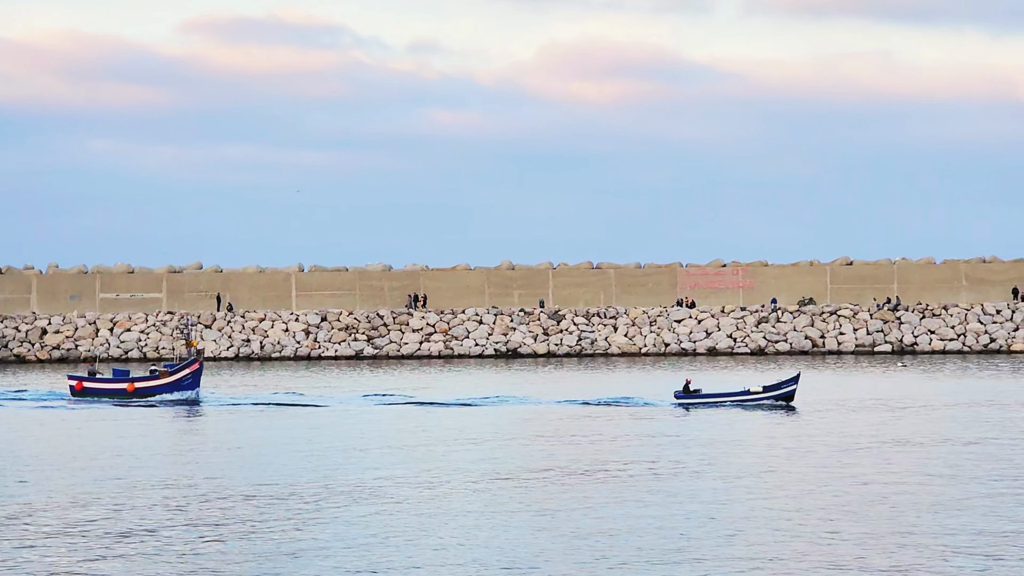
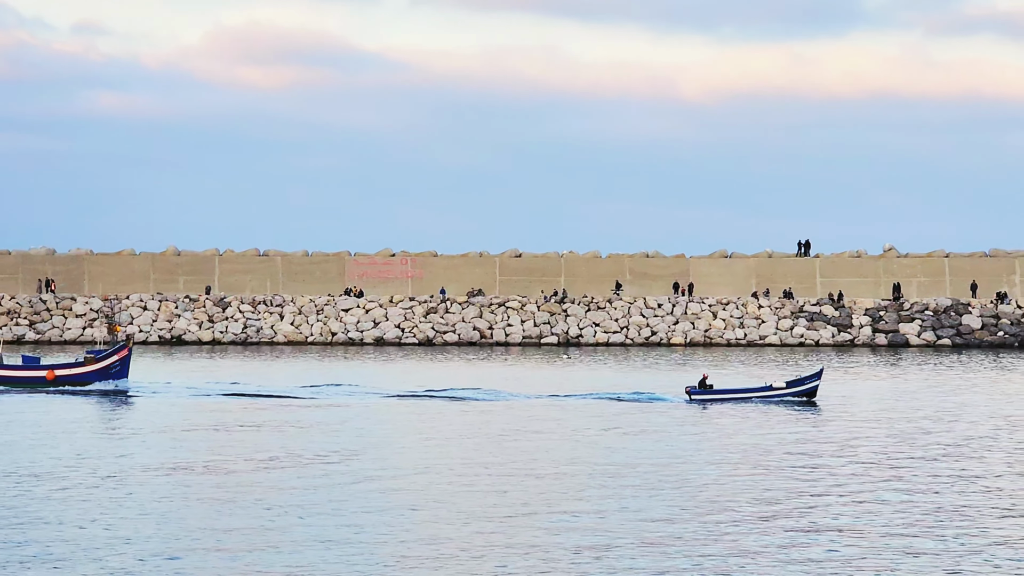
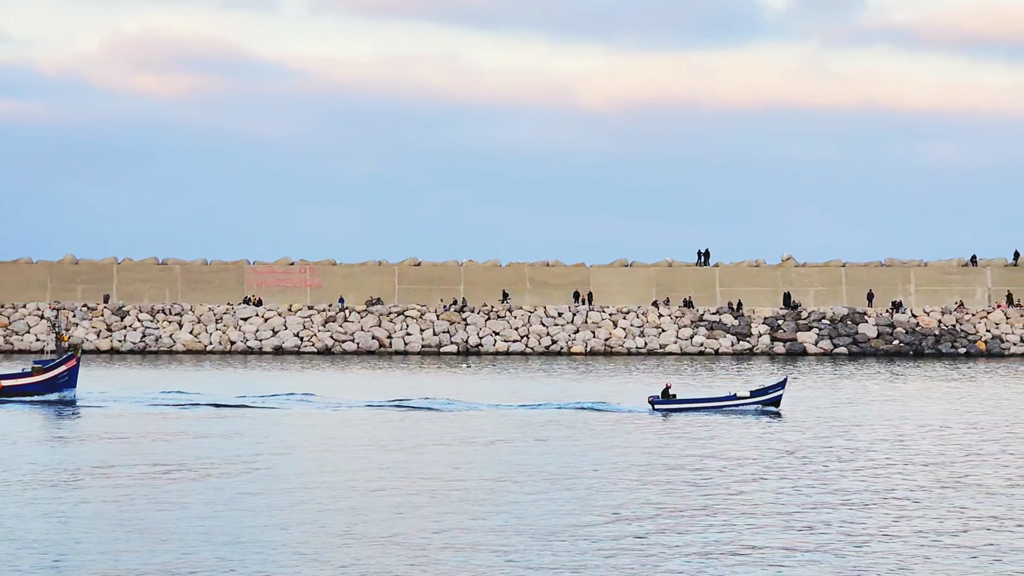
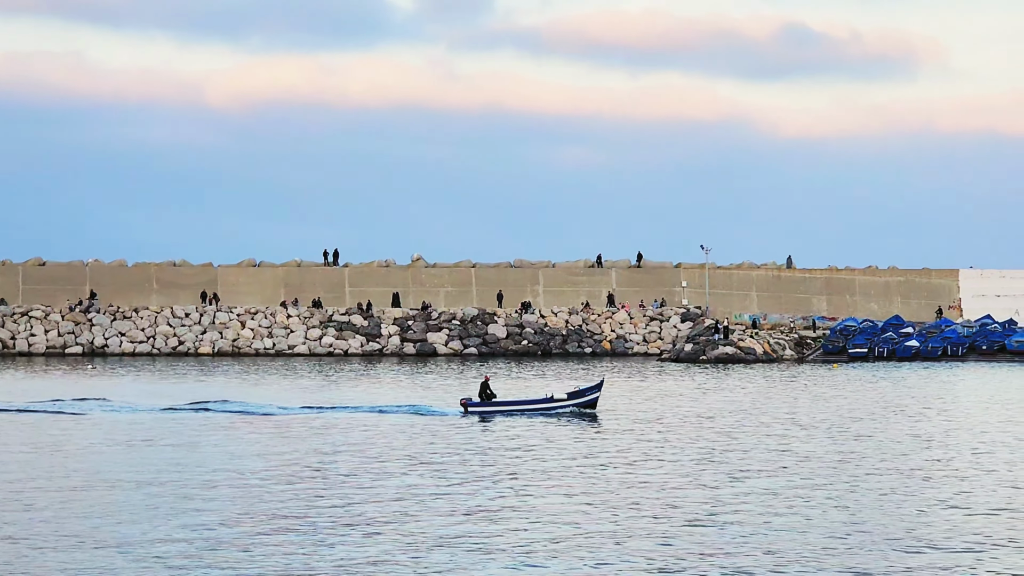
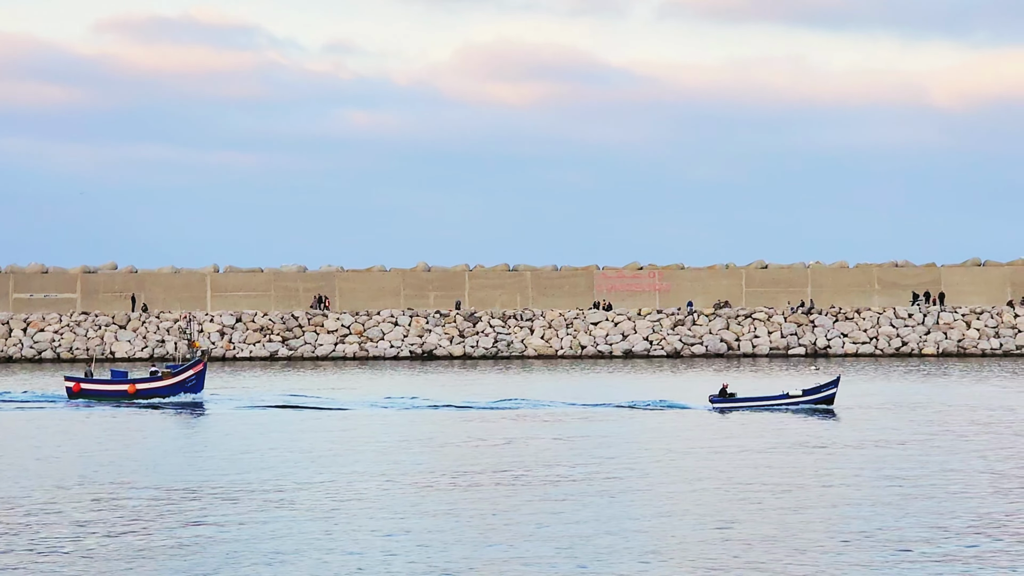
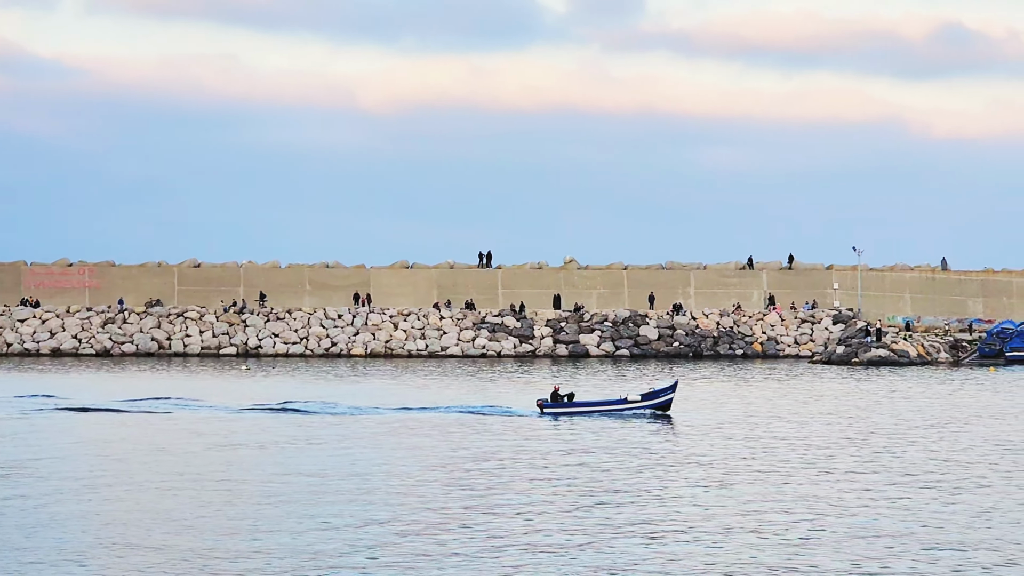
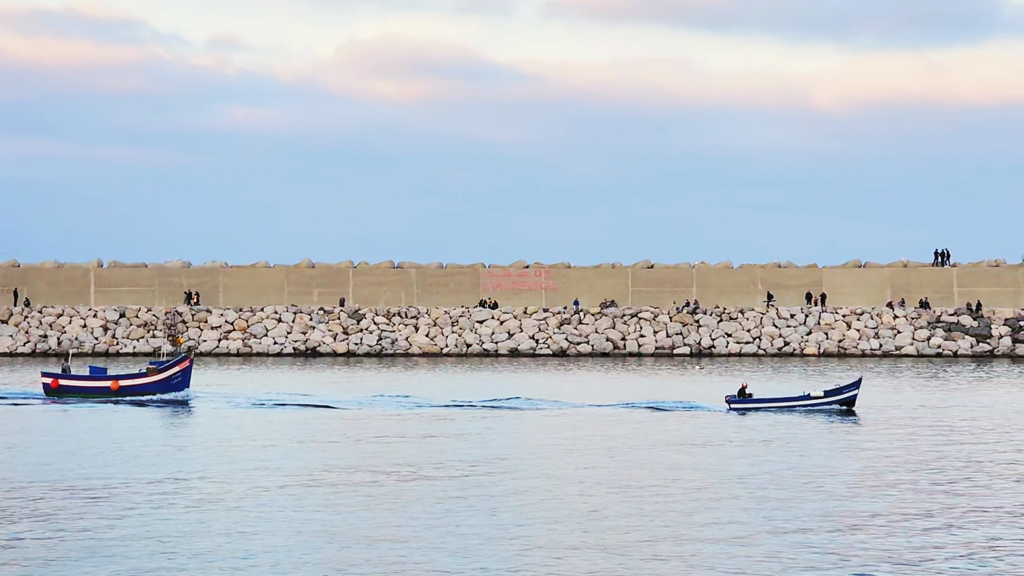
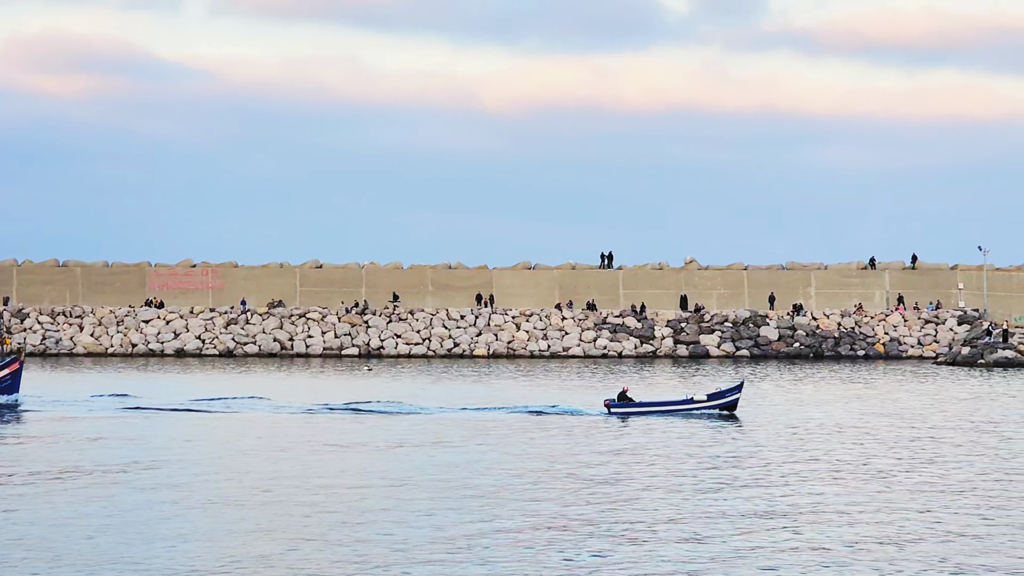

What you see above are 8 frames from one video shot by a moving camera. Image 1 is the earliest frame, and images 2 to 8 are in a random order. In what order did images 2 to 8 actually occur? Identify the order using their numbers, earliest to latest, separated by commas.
5, 7, 2, 3, 8, 6, 4
